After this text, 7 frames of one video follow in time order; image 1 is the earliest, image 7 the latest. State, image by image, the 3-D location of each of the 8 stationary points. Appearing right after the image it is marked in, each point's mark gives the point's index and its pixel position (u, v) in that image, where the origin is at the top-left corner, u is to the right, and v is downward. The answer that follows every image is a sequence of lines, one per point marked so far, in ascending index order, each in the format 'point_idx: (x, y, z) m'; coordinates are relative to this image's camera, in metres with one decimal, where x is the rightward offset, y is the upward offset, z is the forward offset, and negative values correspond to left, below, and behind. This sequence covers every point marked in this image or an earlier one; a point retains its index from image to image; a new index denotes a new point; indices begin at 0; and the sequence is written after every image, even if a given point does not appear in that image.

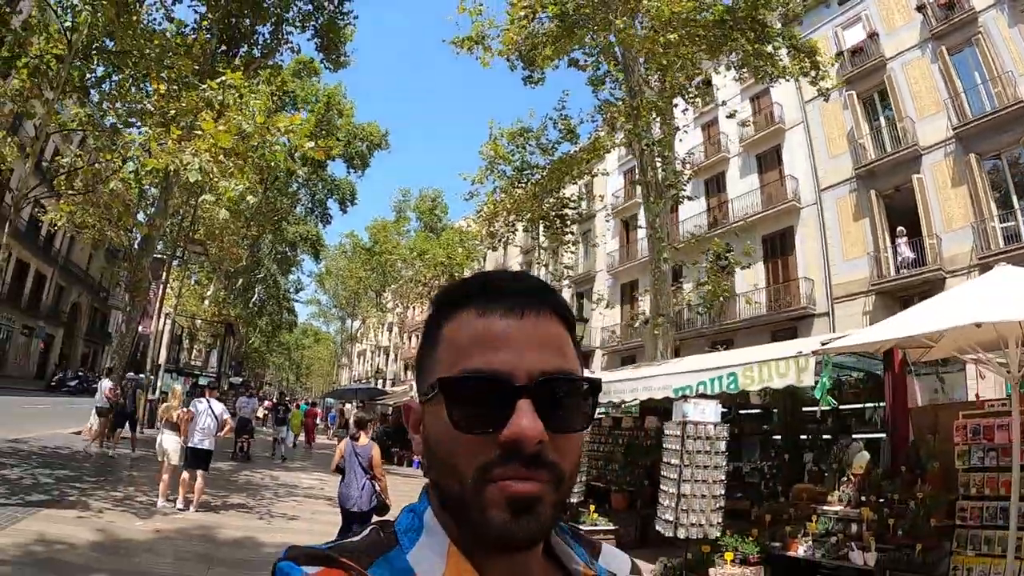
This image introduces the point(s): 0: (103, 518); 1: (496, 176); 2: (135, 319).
0: (-3.8, -2.1, +6.0) m
1: (-0.6, +3.4, +19.9) m
2: (-8.2, -0.7, +14.5) m
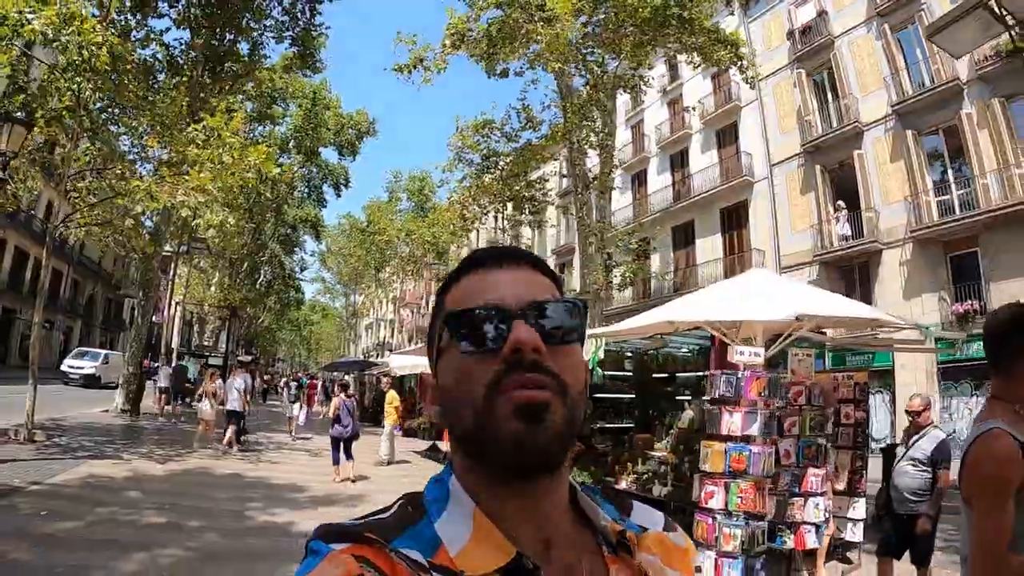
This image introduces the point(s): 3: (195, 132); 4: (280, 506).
0: (-4.8, -2.2, +8.2) m
1: (-1.6, +4.1, +21.8) m
2: (-9.1, -0.6, +16.7) m
3: (-5.7, +2.7, +11.9) m
4: (-2.2, -2.1, +6.5) m
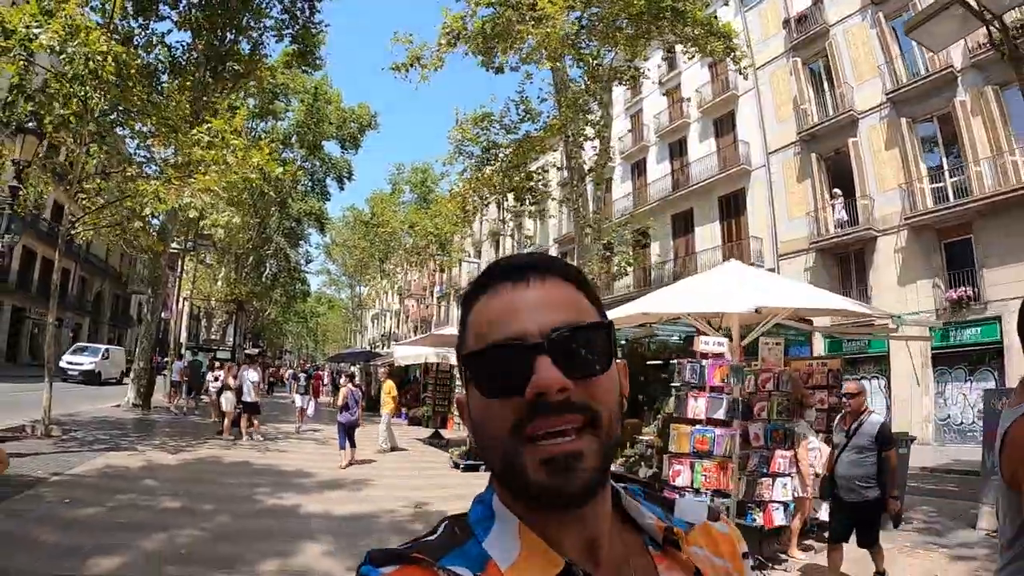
0: (-4.9, -2.2, +8.7) m
1: (-1.6, +4.4, +22.1) m
2: (-9.1, -0.5, +17.1) m
3: (-5.8, +2.8, +12.3) m
4: (-2.3, -2.1, +6.9) m
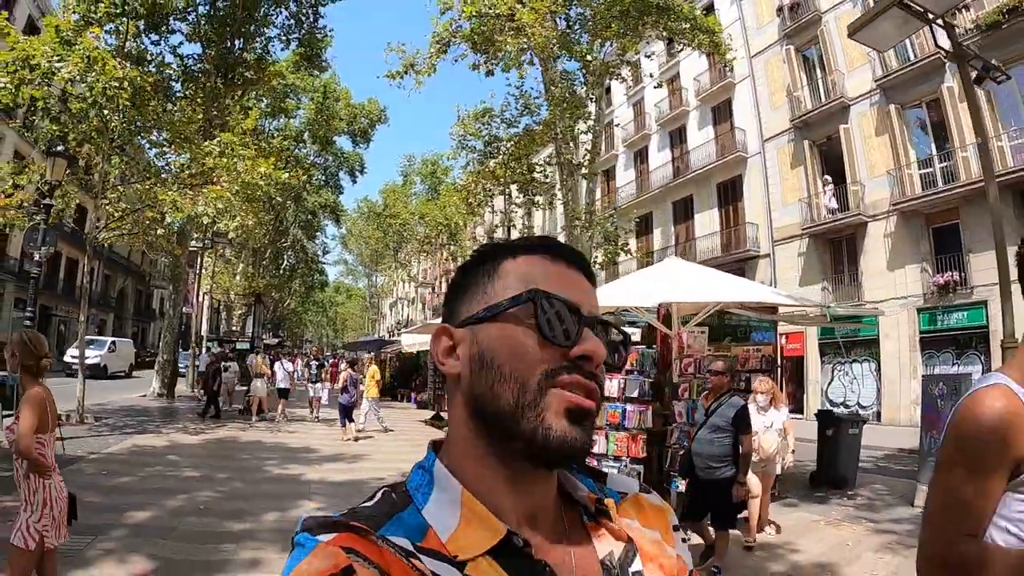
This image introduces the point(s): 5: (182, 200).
0: (-5.1, -2.2, +9.8) m
1: (-1.6, +4.8, +23.0) m
2: (-9.1, -0.4, +18.3) m
3: (-6.0, +2.8, +13.3) m
4: (-2.6, -2.1, +8.0) m
5: (-6.4, +1.6, +13.1) m
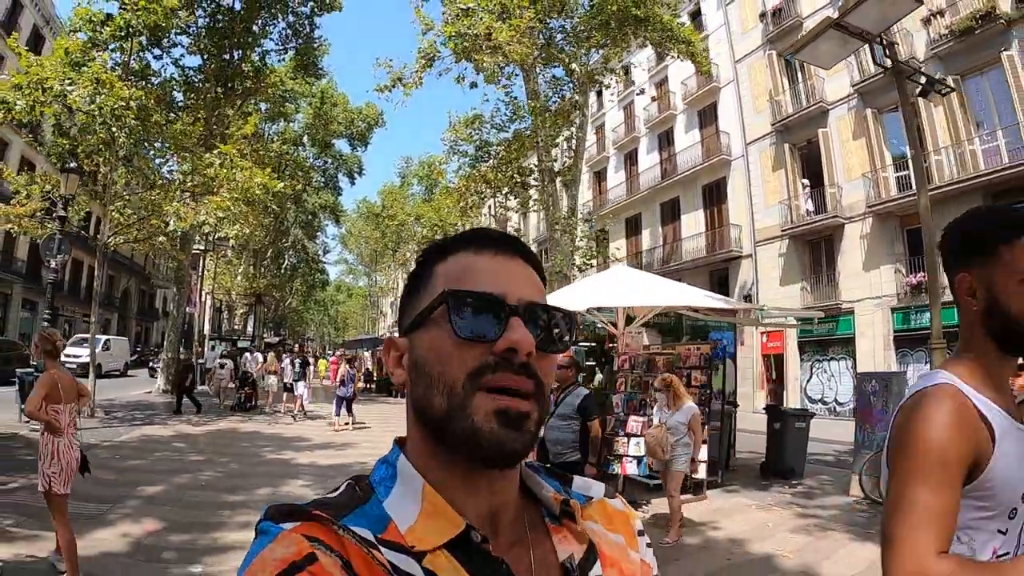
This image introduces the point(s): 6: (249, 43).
0: (-5.5, -2.3, +10.6) m
1: (-1.9, +4.8, +23.8) m
2: (-9.5, -0.4, +19.2) m
3: (-6.4, +2.8, +14.1) m
4: (-3.0, -2.2, +8.8) m
5: (-6.8, +1.6, +13.9) m
6: (-7.2, +6.8, +18.3) m
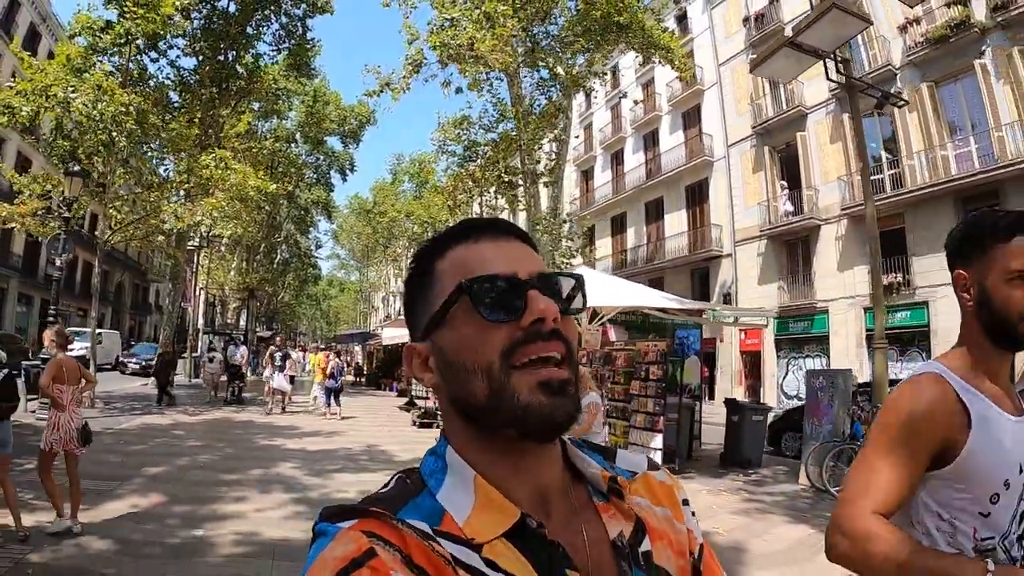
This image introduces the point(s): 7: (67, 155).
0: (-5.8, -2.2, +11.3) m
1: (-2.4, +4.9, +24.4) m
2: (-9.9, -0.3, +19.7) m
3: (-6.7, +2.9, +14.7) m
4: (-3.3, -2.1, +9.5) m
5: (-7.2, +1.7, +14.5) m
6: (-7.5, +6.9, +18.8) m
7: (-8.9, +2.7, +13.3) m
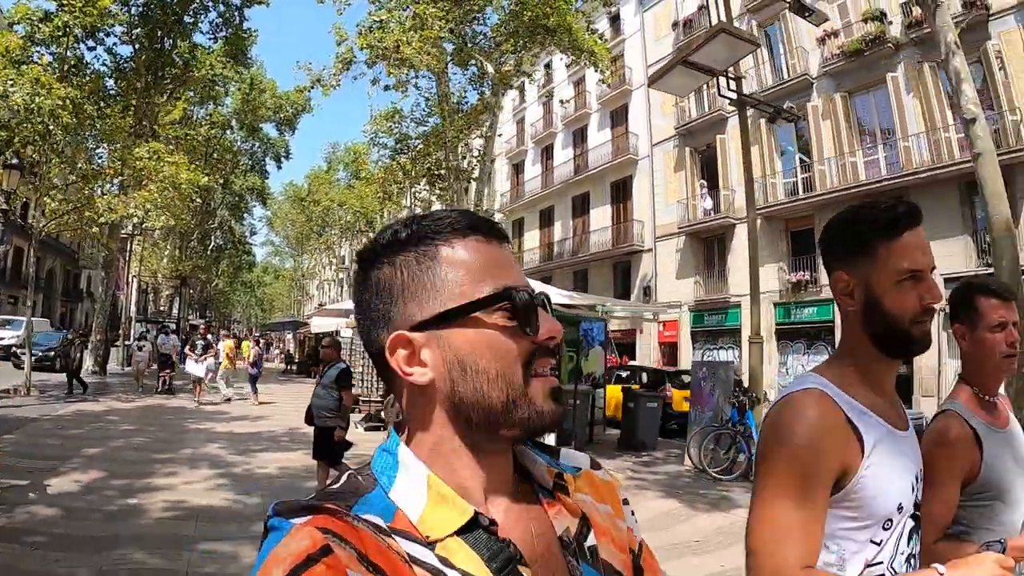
0: (-7.3, -2.1, +11.7) m
1: (-4.9, +5.2, +25.0) m
2: (-12.1, +0.1, +19.8) m
3: (-8.4, +3.1, +15.0) m
4: (-4.6, -2.1, +10.2) m
5: (-8.8, +1.9, +14.7) m
6: (-9.5, +7.2, +18.9) m
7: (-10.5, +2.9, +13.4) m
